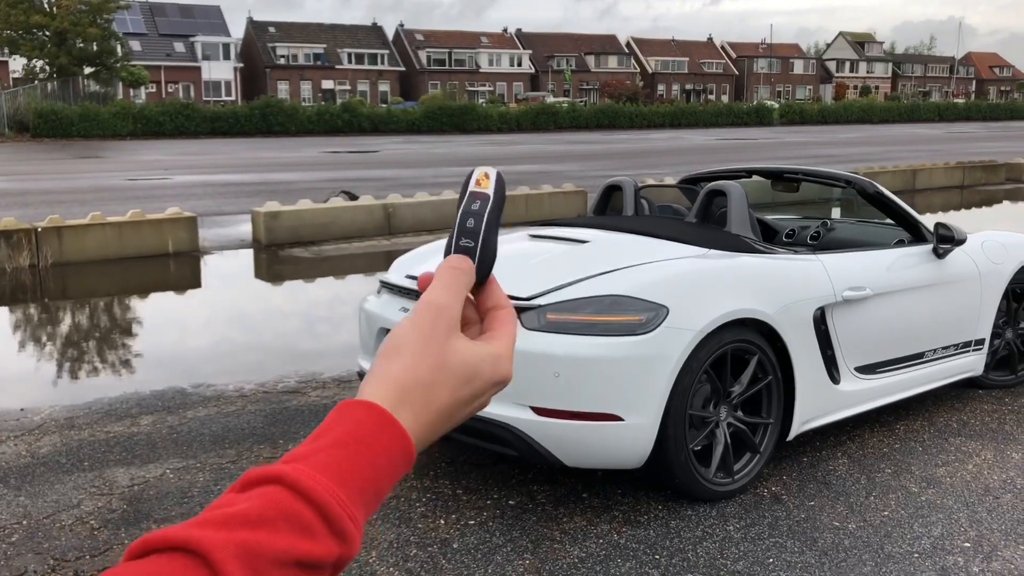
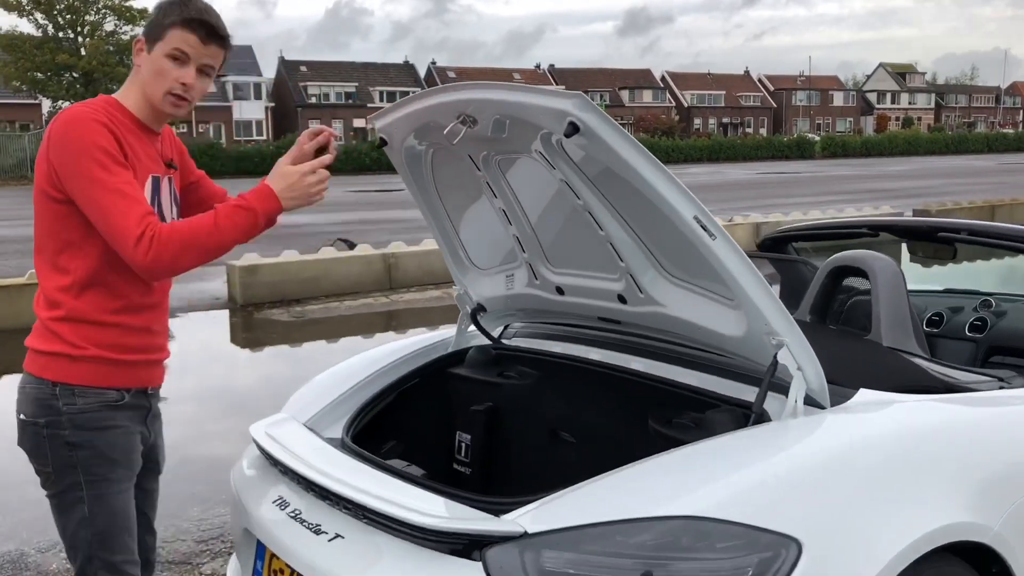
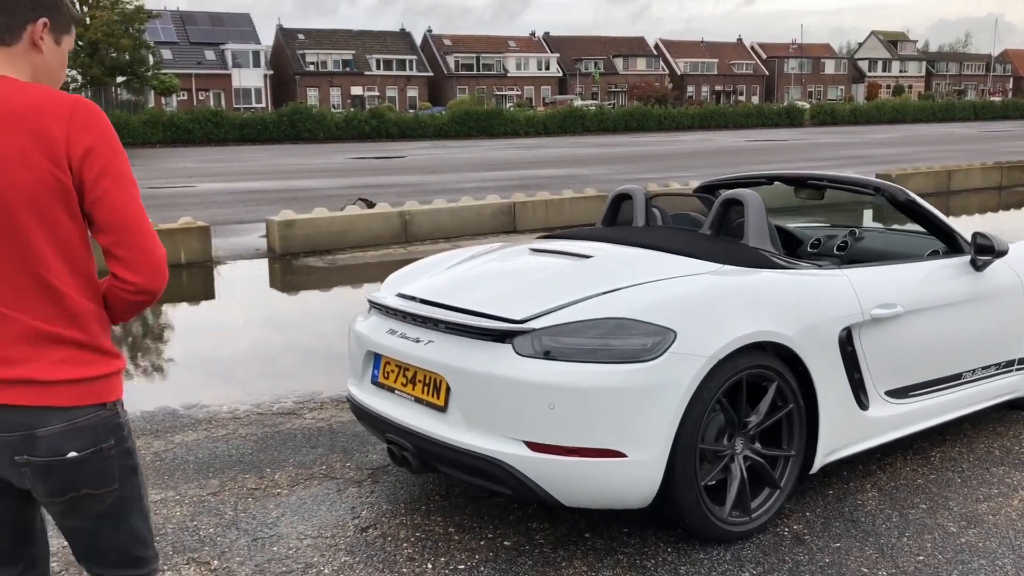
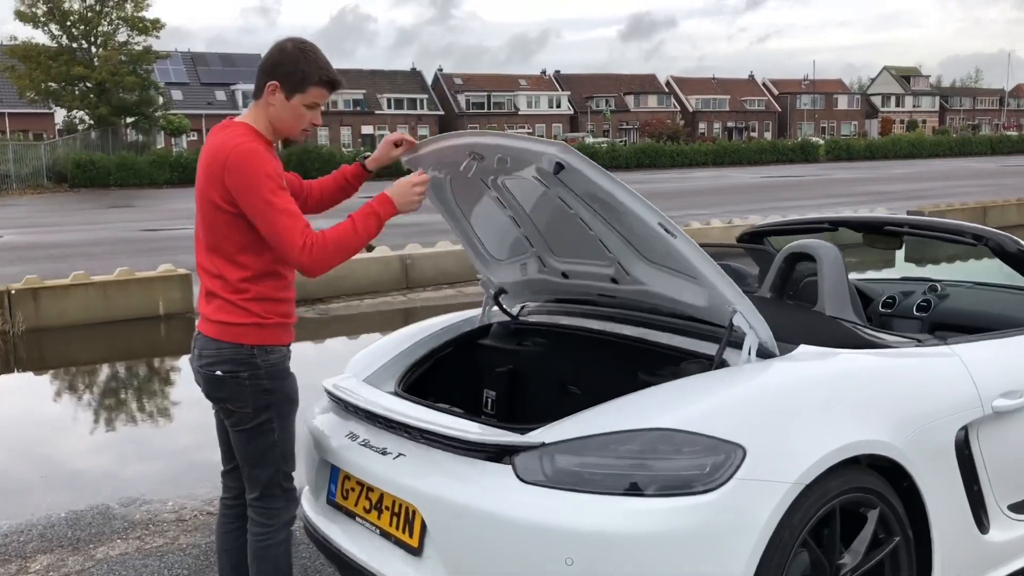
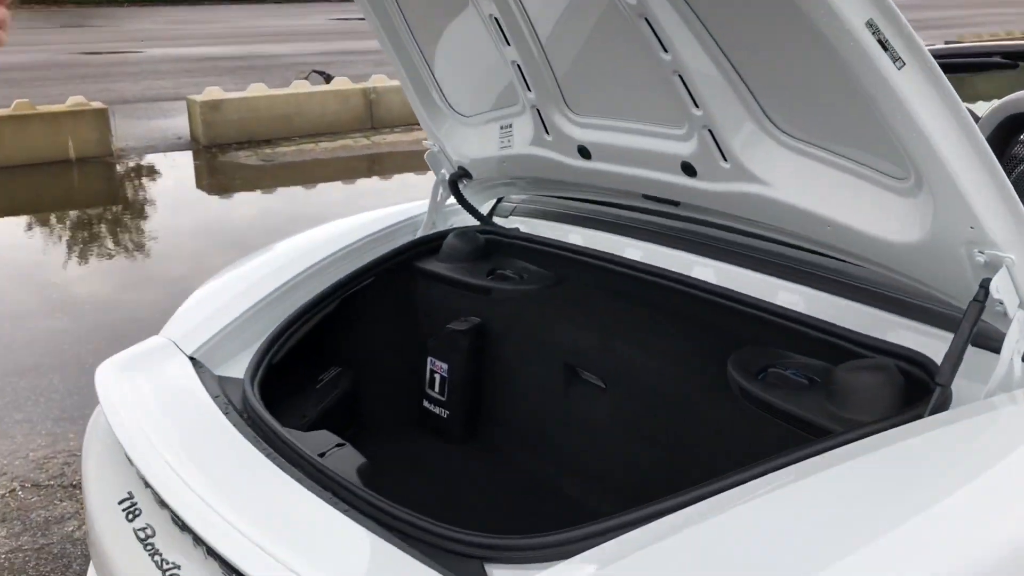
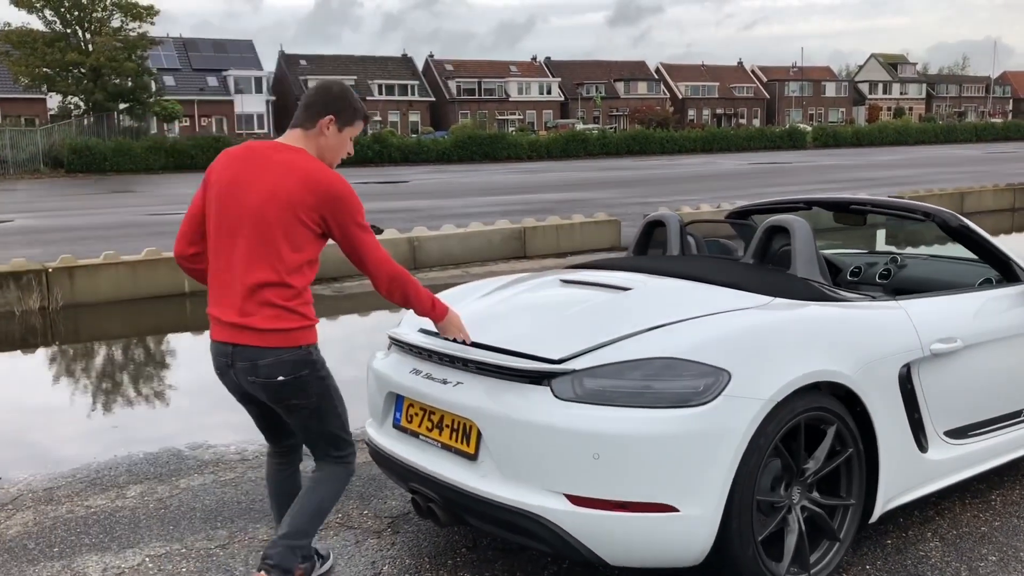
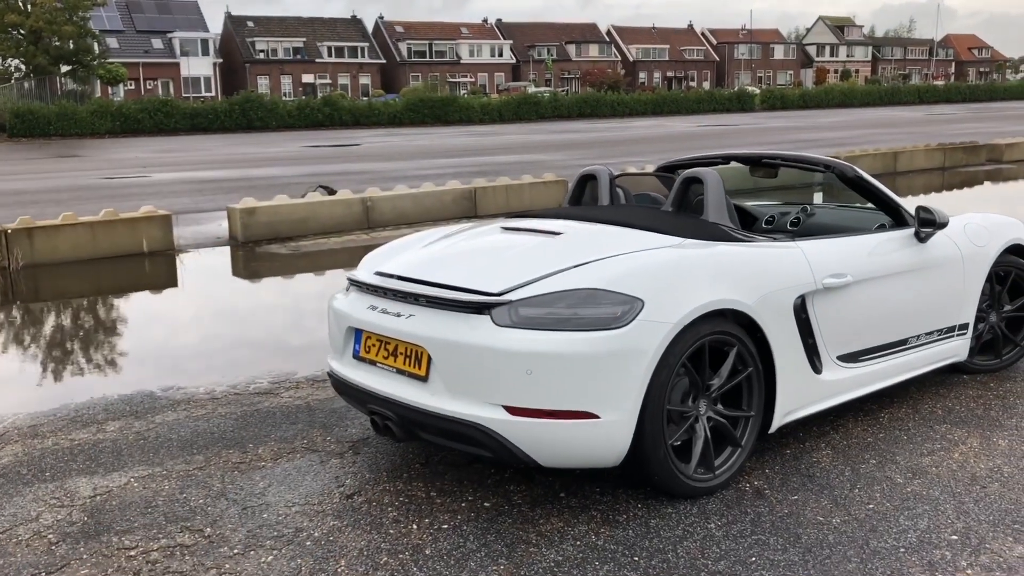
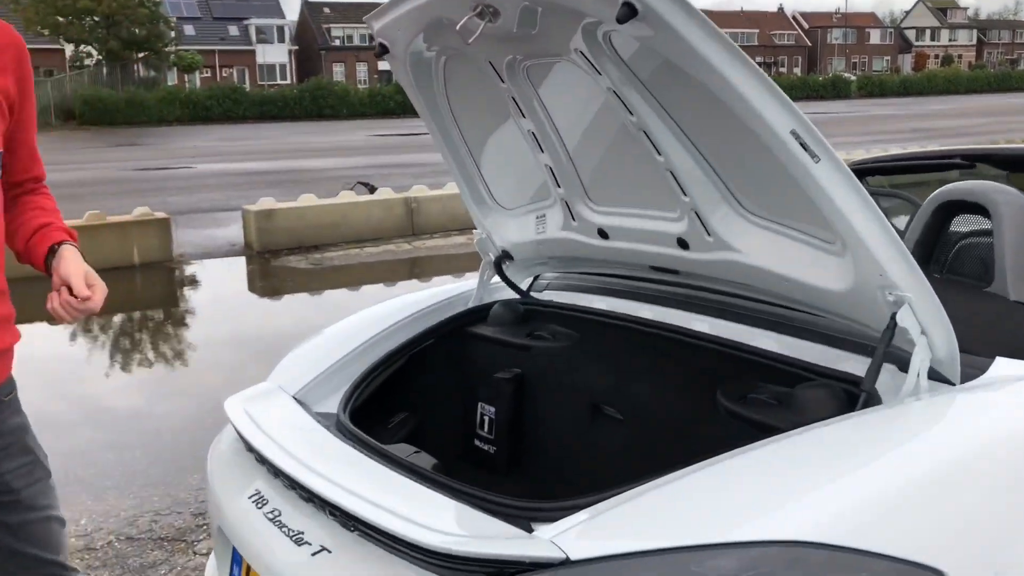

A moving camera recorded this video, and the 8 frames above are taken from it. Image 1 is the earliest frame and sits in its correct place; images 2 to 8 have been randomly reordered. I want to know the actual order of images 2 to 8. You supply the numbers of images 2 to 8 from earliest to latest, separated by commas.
7, 3, 6, 4, 2, 8, 5
